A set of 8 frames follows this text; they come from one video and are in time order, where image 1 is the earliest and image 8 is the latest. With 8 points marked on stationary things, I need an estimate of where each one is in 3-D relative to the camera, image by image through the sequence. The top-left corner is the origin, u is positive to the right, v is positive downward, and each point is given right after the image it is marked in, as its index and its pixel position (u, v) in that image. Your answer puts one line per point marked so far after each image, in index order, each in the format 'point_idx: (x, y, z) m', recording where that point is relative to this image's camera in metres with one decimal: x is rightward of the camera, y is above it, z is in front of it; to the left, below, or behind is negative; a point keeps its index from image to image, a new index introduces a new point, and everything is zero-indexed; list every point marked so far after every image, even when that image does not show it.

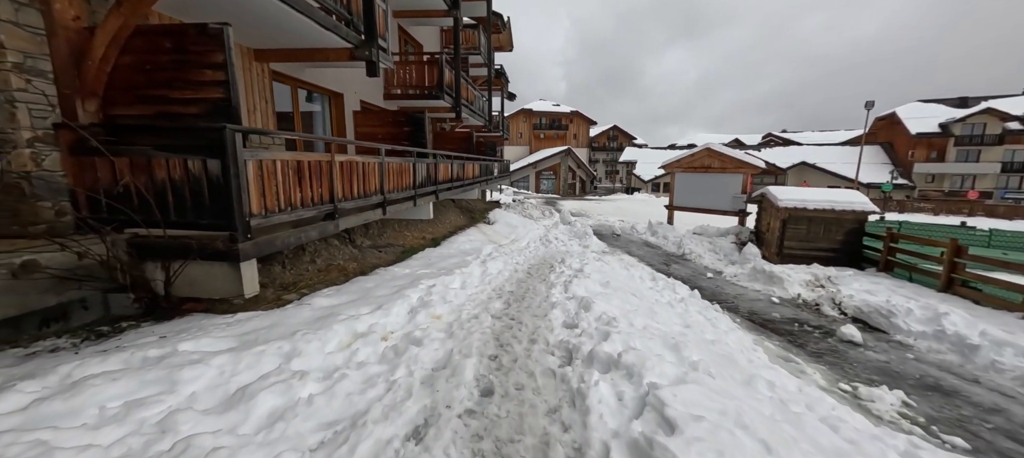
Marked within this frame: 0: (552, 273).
0: (+0.8, -0.9, +7.5) m
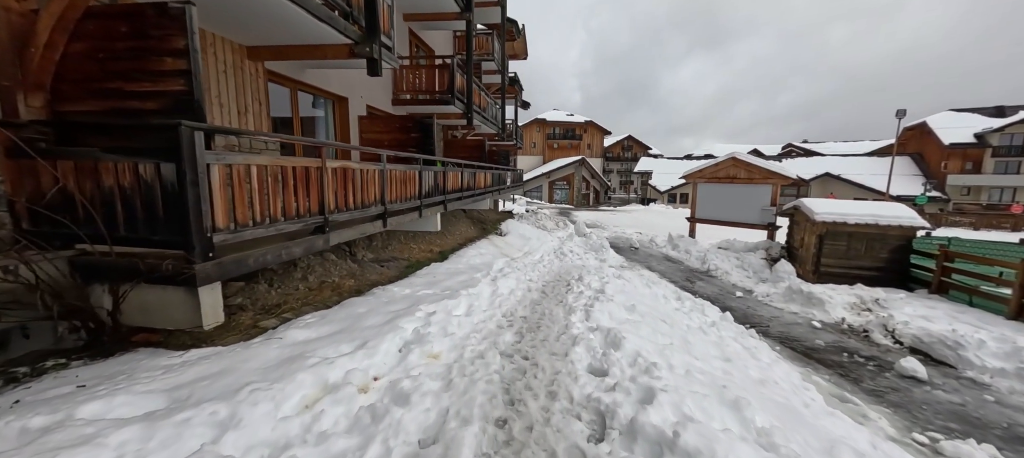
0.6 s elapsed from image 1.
0: (+1.1, -1.2, +6.7) m
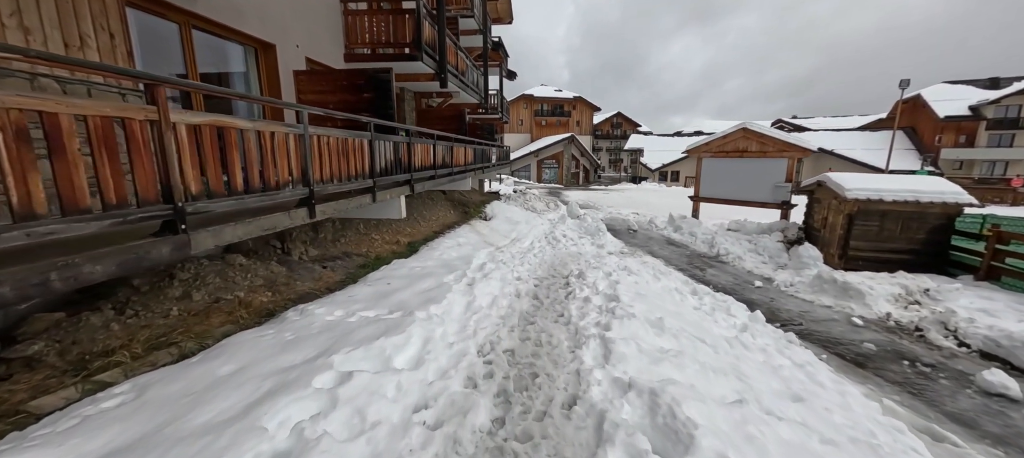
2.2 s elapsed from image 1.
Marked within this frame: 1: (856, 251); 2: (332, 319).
0: (+0.8, -1.0, +5.1) m
1: (+9.6, -0.6, +10.1) m
2: (-1.8, -0.9, +3.6) m
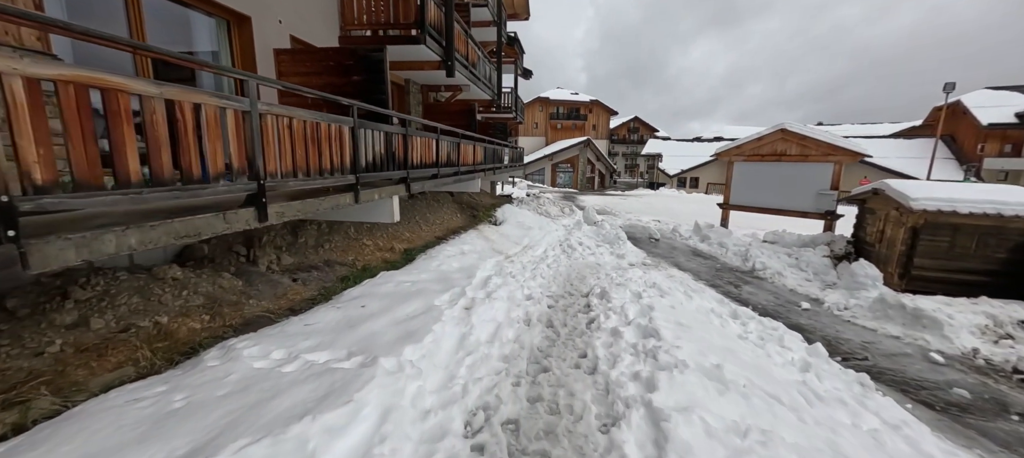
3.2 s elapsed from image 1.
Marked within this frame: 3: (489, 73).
0: (+0.9, -1.2, +4.0) m
1: (+9.9, -1.0, +8.7) m
2: (-1.7, -0.9, +2.5) m
3: (-0.9, +6.0, +13.9) m
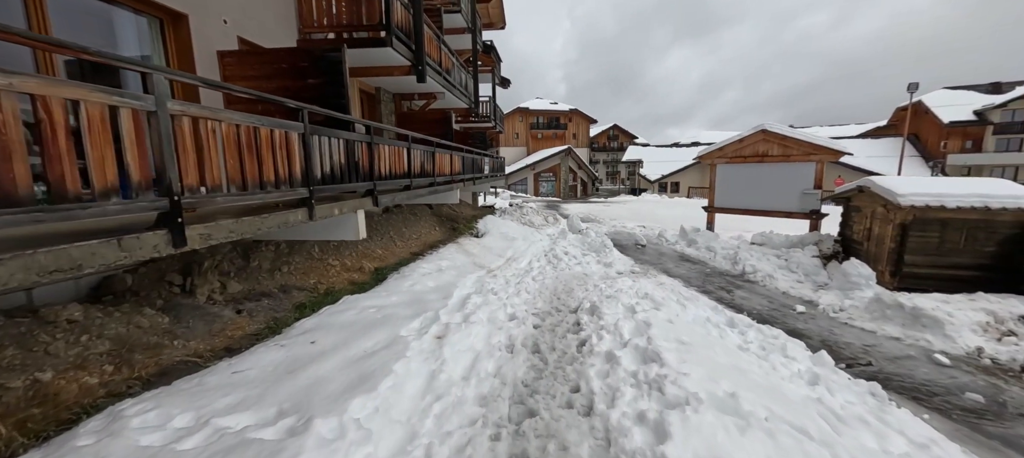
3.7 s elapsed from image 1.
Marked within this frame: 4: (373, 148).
0: (+0.7, -1.3, +3.4) m
1: (+9.5, -0.9, +8.6) m
2: (-1.9, -1.1, +1.9) m
3: (-1.7, +5.5, +13.5) m
4: (-2.2, +1.3, +5.7) m
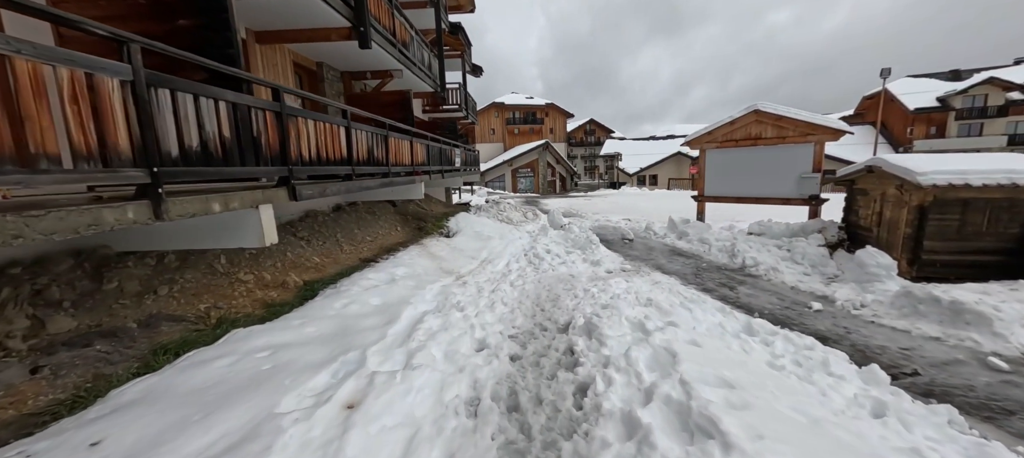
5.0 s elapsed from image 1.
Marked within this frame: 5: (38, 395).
0: (+0.5, -1.2, +2.1) m
1: (+8.9, -0.5, +7.7) m
2: (-2.0, -1.1, +0.4) m
3: (-2.7, +5.6, +12.0) m
4: (-2.6, +1.2, +4.2) m
5: (-3.1, -1.1, +2.4) m
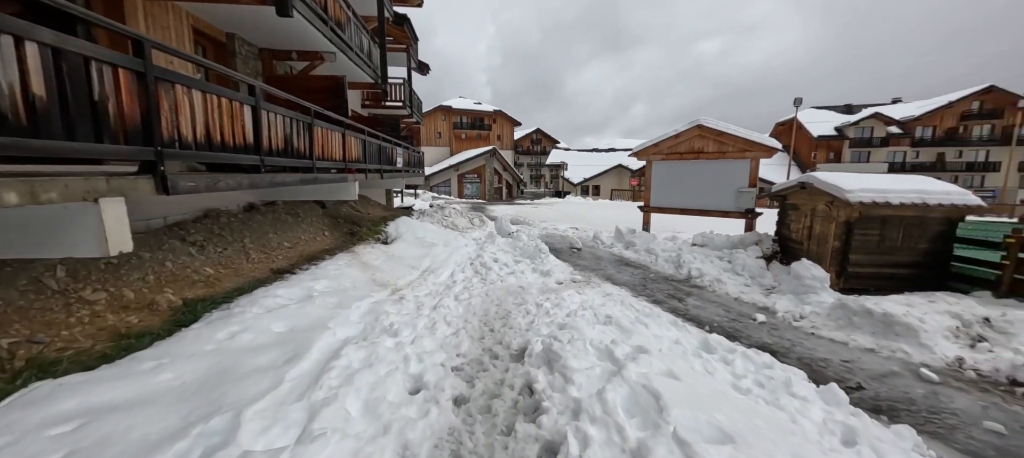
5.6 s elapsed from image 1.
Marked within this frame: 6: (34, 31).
0: (+0.3, -1.3, +1.4) m
1: (+7.8, -0.9, +8.2) m
2: (-2.0, -1.1, -0.6) m
3: (-4.3, +5.4, +10.9) m
4: (-3.1, +1.2, +3.1) m
5: (-3.3, -1.1, +1.2) m
6: (-3.1, +1.2, +2.3) m
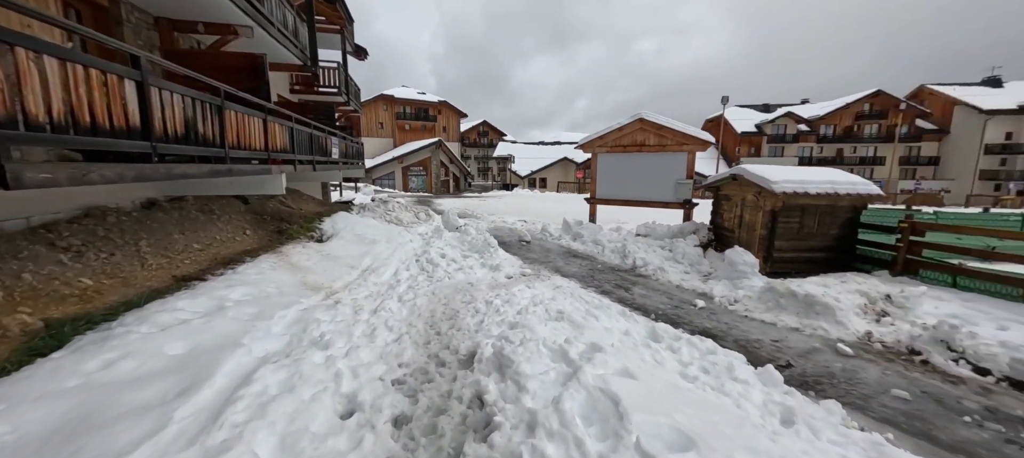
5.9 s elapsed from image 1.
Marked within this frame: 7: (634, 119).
0: (+0.1, -1.2, +1.2) m
1: (+6.6, -0.6, +9.0) m
2: (-1.8, -1.2, -1.1) m
3: (-5.8, +5.5, +9.8) m
4: (-3.5, +1.2, +2.3) m
5: (-3.4, -1.1, +0.4) m
6: (-3.4, +1.2, +1.5) m
7: (+4.1, +3.7, +12.1) m
